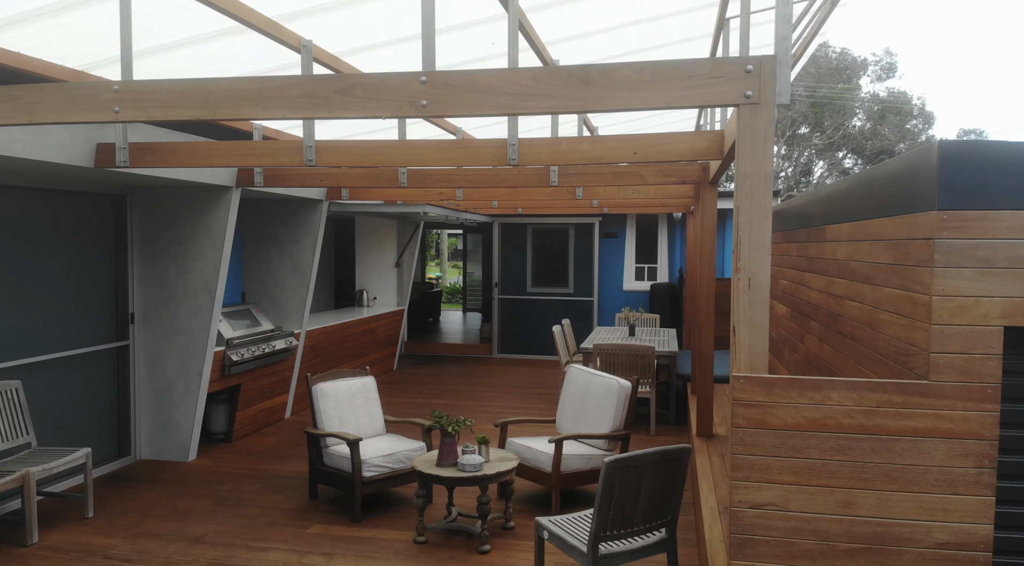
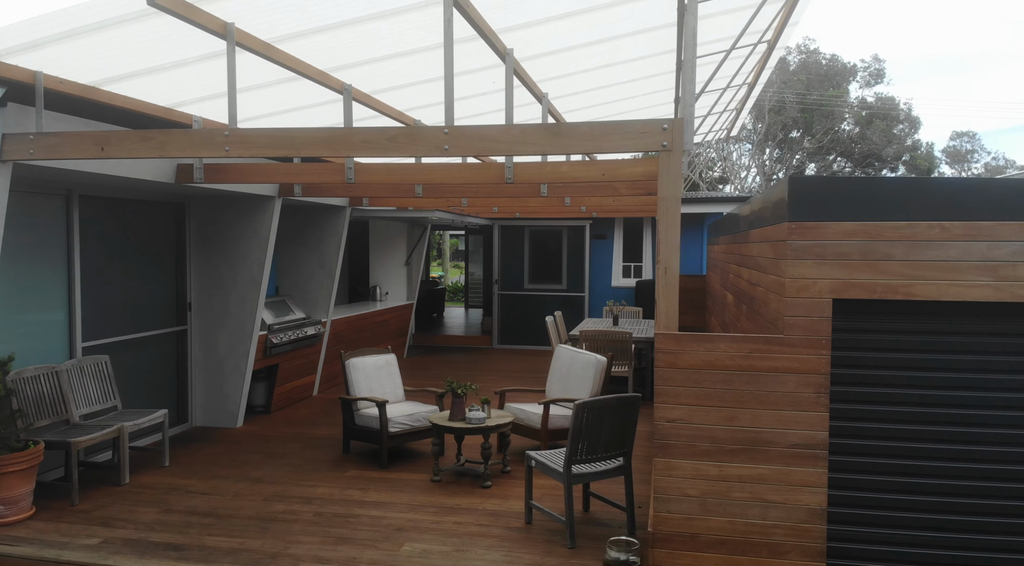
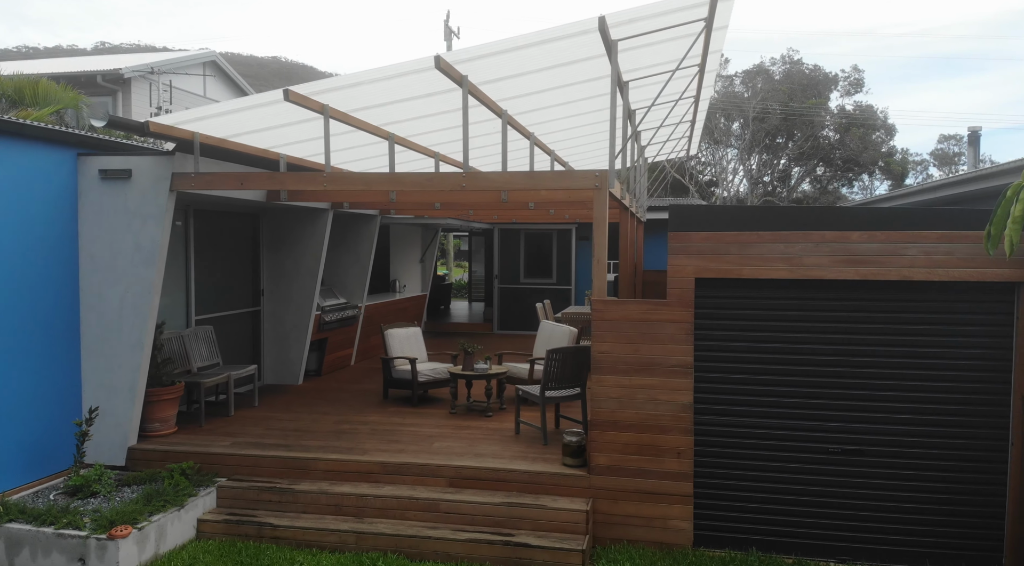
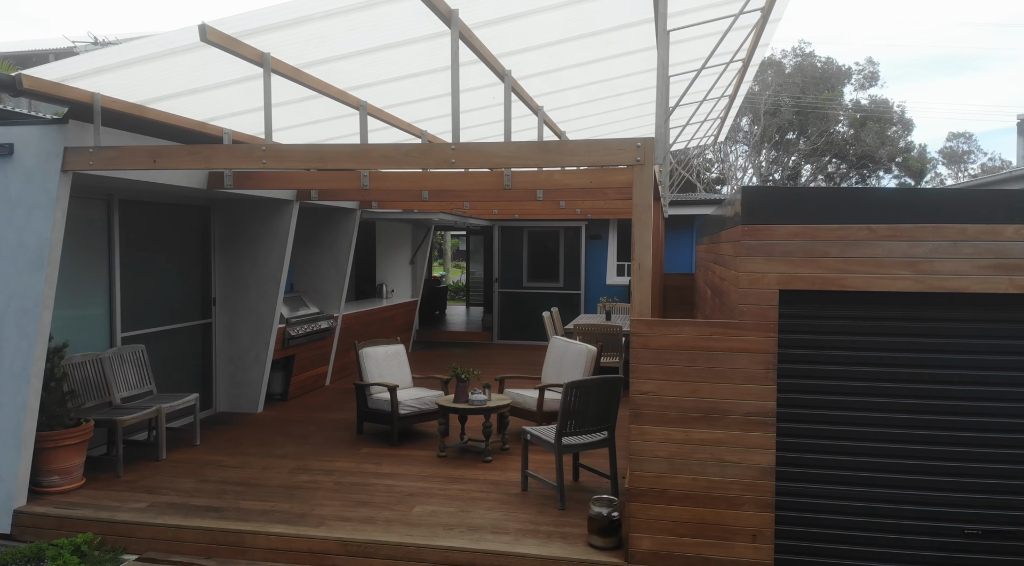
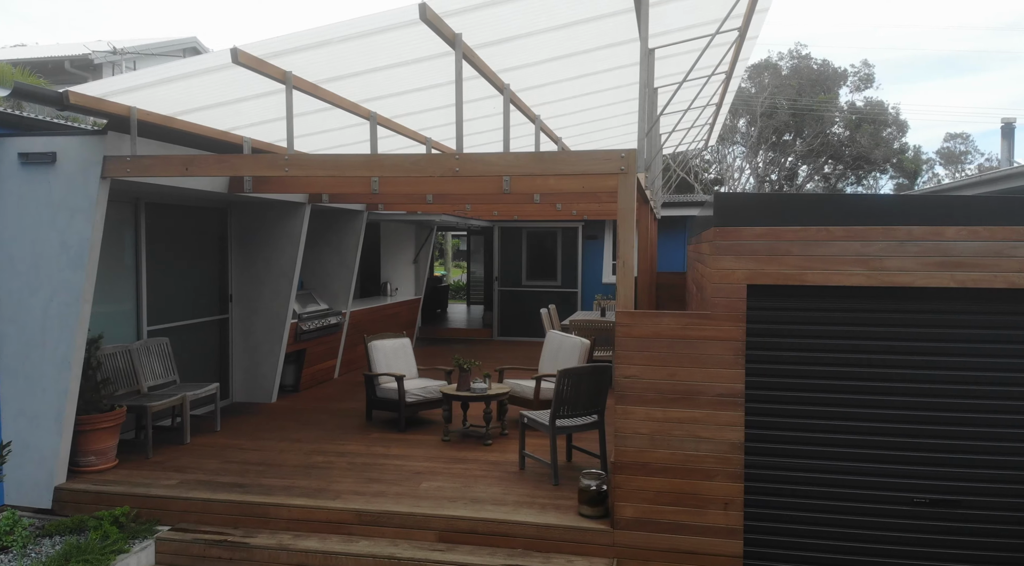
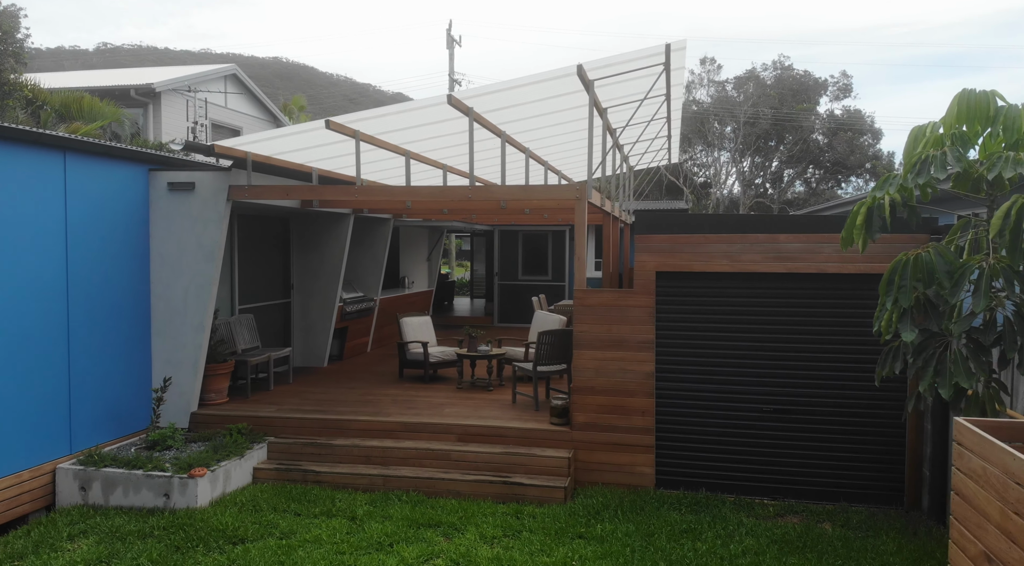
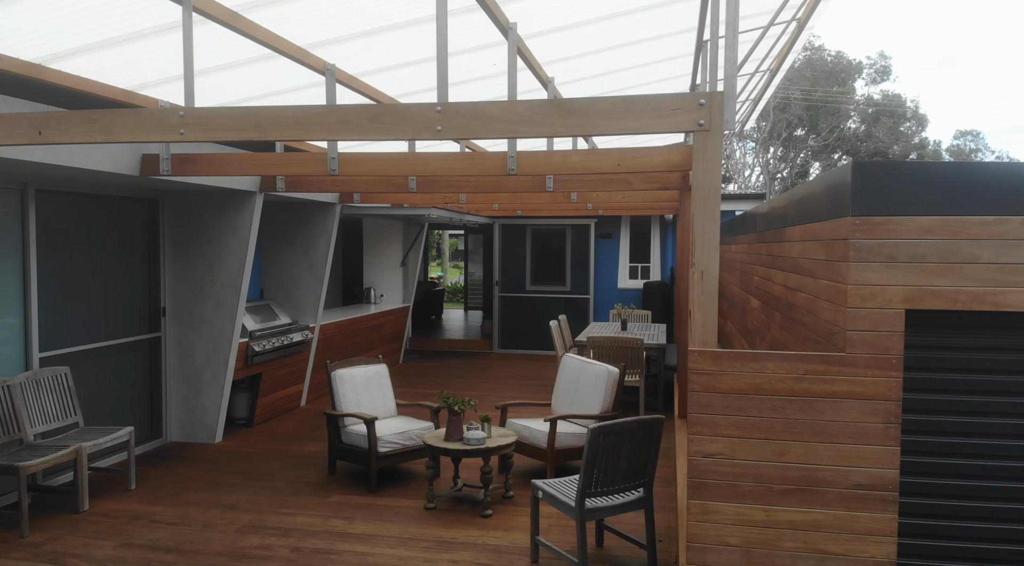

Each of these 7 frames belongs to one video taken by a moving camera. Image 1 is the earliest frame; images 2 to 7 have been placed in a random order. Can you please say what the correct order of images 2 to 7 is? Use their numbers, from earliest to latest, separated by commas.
7, 2, 4, 5, 3, 6
